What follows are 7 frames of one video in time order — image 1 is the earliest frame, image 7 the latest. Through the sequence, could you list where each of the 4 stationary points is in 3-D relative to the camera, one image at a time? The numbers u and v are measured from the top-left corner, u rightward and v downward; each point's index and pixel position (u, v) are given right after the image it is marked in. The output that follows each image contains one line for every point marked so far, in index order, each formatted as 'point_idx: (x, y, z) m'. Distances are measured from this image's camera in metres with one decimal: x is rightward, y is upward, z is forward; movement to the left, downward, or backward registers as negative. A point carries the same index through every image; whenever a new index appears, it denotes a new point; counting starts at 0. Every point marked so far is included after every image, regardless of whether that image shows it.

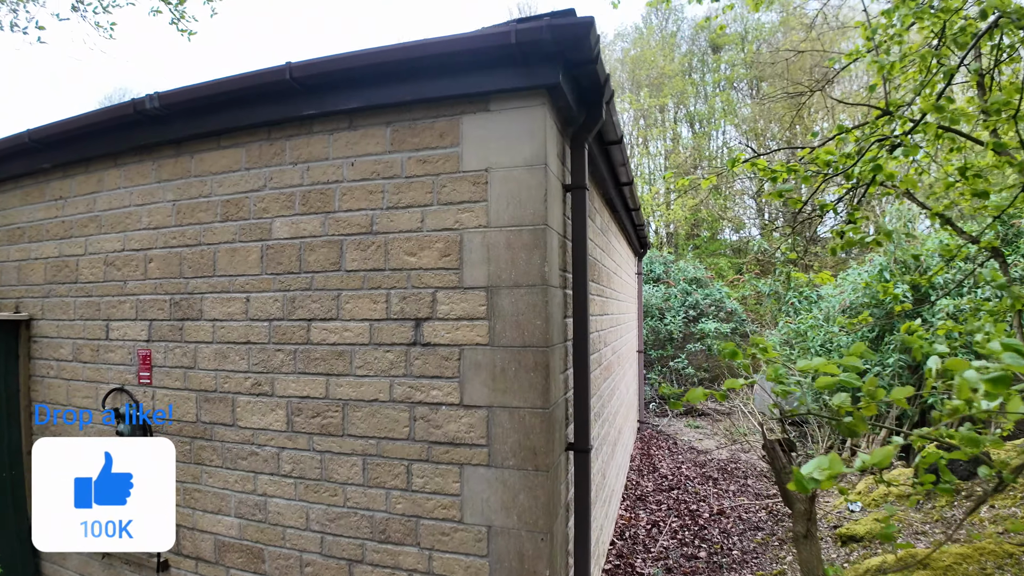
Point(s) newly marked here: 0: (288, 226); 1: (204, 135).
0: (-1.0, +0.3, +2.3) m
1: (-1.6, +0.8, +2.6) m
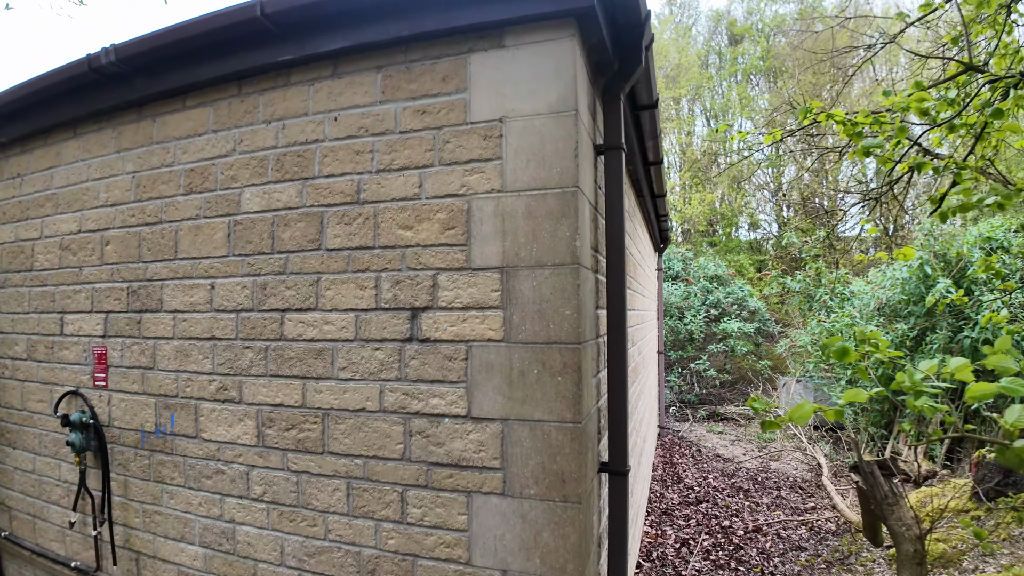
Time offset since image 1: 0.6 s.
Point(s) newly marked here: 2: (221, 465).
0: (-0.9, +0.3, +1.9) m
1: (-1.5, +0.8, +2.2) m
2: (-1.1, -0.7, +1.9) m
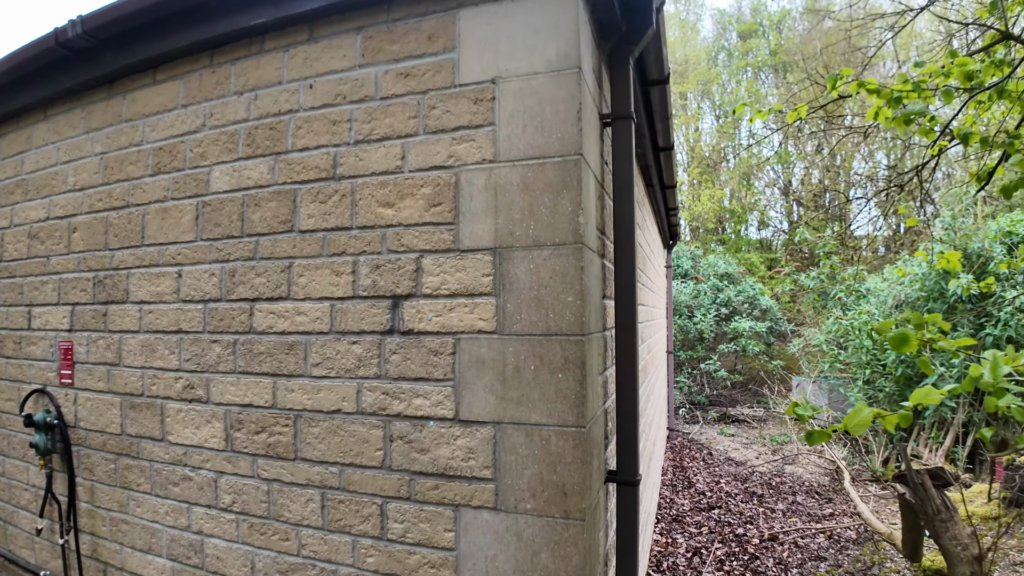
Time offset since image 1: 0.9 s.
0: (-1.0, +0.4, +1.7) m
1: (-1.5, +0.9, +2.0) m
2: (-1.1, -0.6, +1.7) m
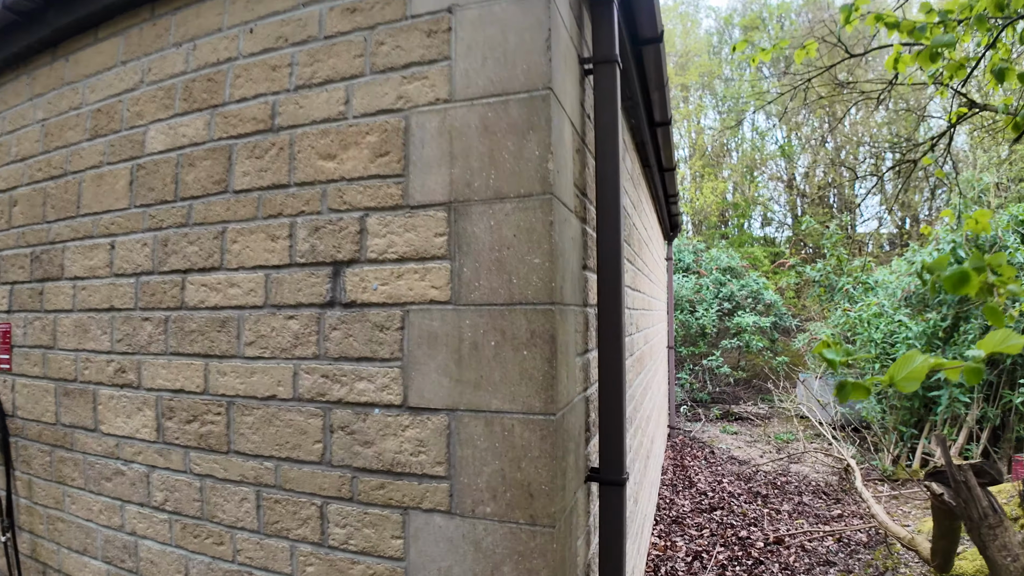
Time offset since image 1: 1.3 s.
0: (-1.0, +0.5, +1.5) m
1: (-1.6, +1.0, +1.8) m
2: (-1.2, -0.5, +1.5) m
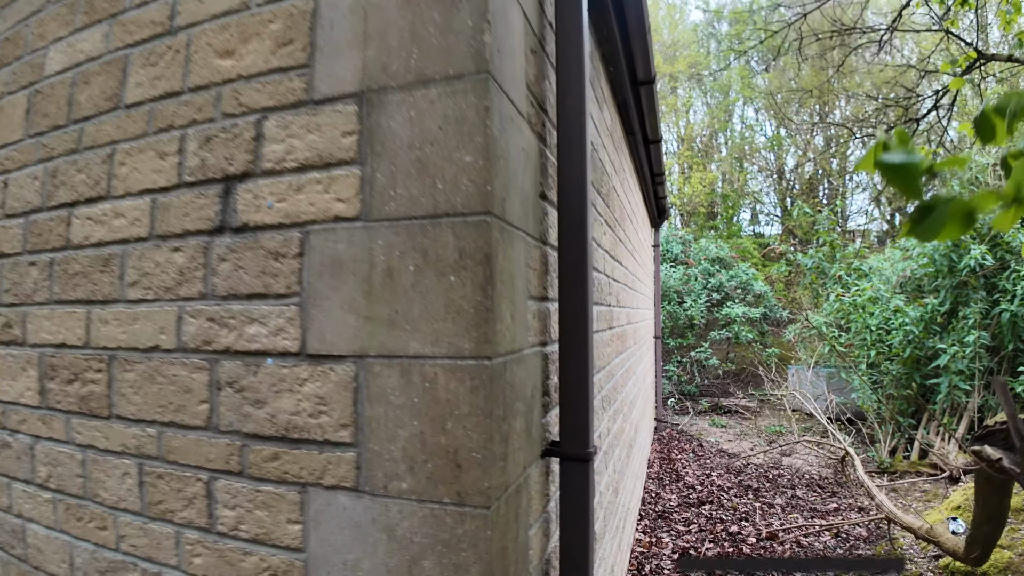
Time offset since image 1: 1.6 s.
0: (-1.2, +0.6, +1.3) m
1: (-1.7, +1.1, +1.6) m
2: (-1.3, -0.4, +1.3) m
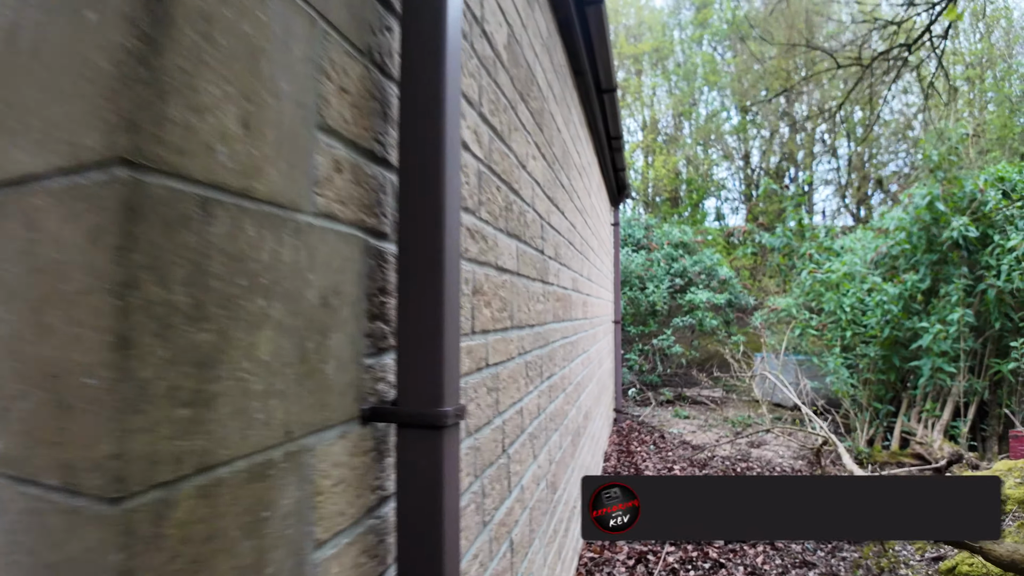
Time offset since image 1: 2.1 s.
0: (-1.4, +0.8, +0.9) m
1: (-1.9, +1.3, +1.2) m
2: (-1.6, -0.2, +0.9) m
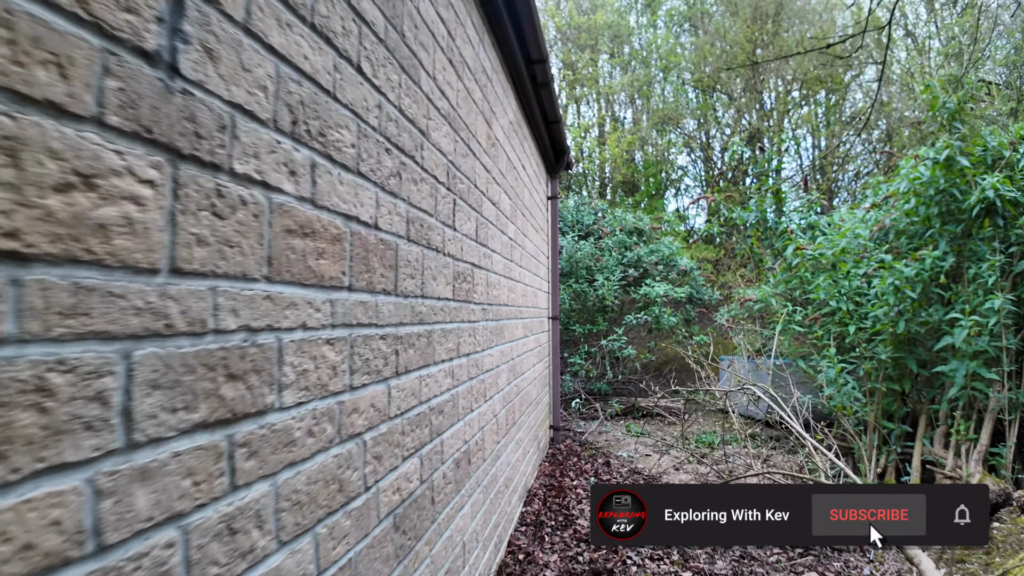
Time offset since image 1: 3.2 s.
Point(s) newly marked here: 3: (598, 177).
0: (-1.8, +0.9, -0.2) m
1: (-2.3, +1.4, +0.1) m
2: (-1.9, -0.1, -0.2) m
3: (+1.5, +1.8, +8.8) m
